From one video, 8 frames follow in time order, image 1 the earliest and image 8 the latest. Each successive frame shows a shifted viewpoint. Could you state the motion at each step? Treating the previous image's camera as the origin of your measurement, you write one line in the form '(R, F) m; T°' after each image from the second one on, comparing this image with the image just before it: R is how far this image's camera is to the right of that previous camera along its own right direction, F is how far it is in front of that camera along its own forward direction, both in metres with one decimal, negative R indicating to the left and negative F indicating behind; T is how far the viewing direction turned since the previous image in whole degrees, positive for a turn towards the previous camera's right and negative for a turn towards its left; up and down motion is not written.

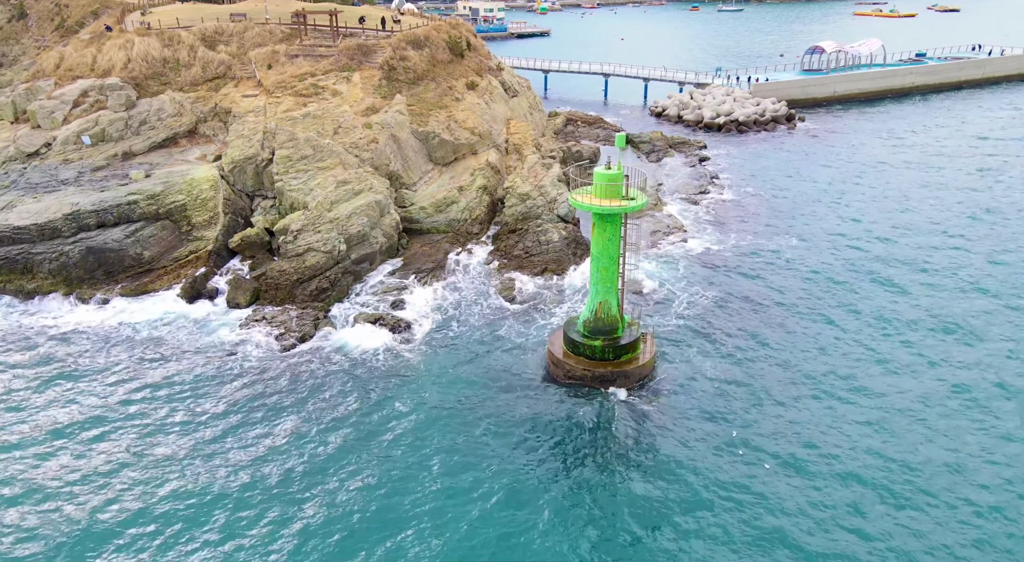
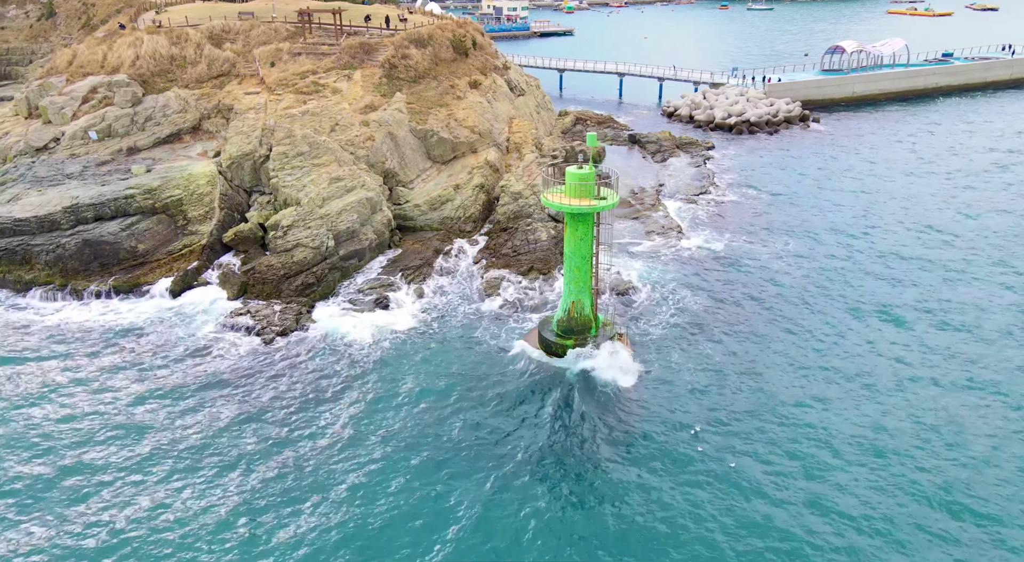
(+1.8, 0.0) m; -2°
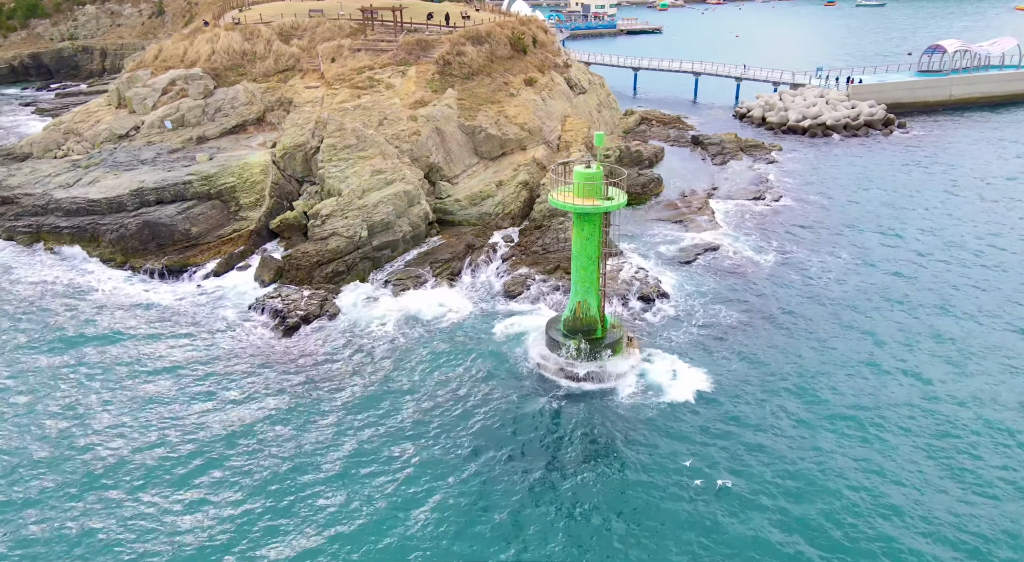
(+2.8, 0.0) m; -7°
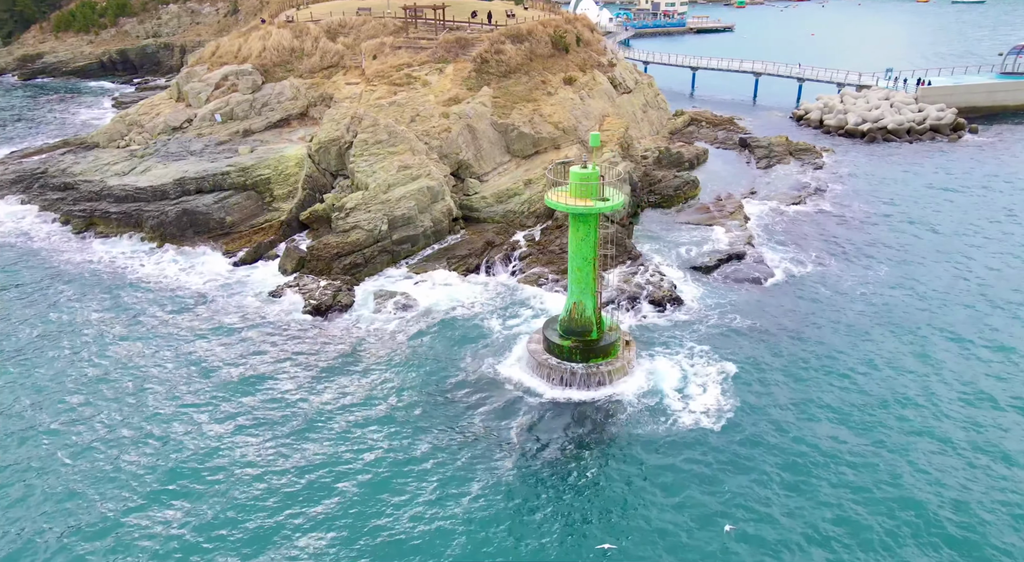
(+2.5, +0.1) m; -6°
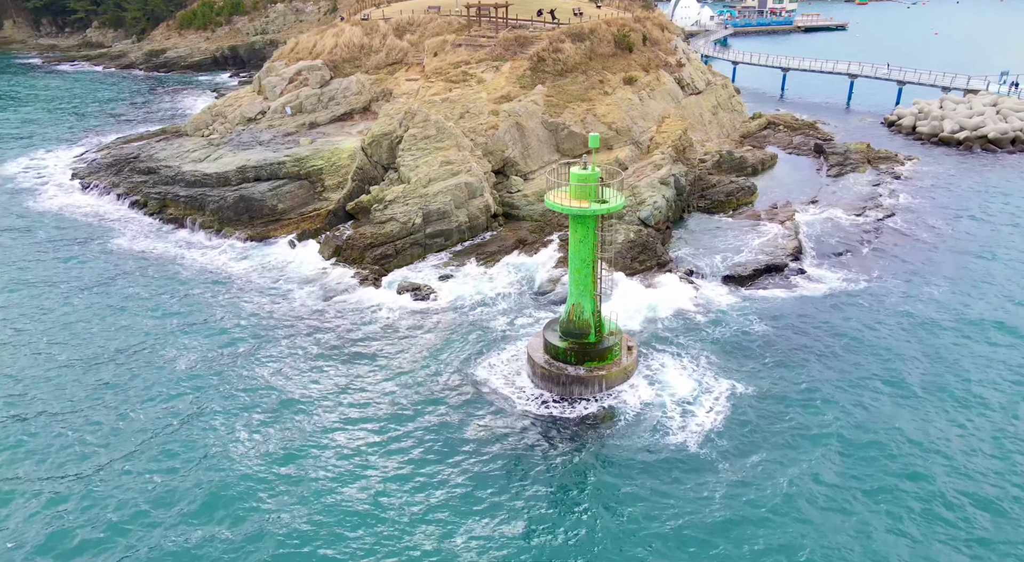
(+3.4, +0.2) m; -8°
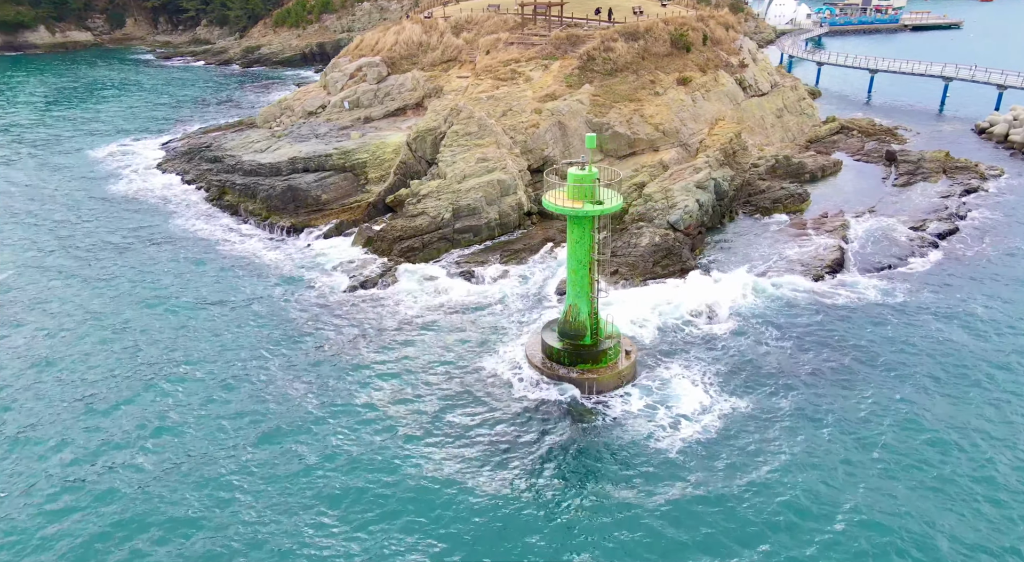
(+3.0, +0.2) m; -7°
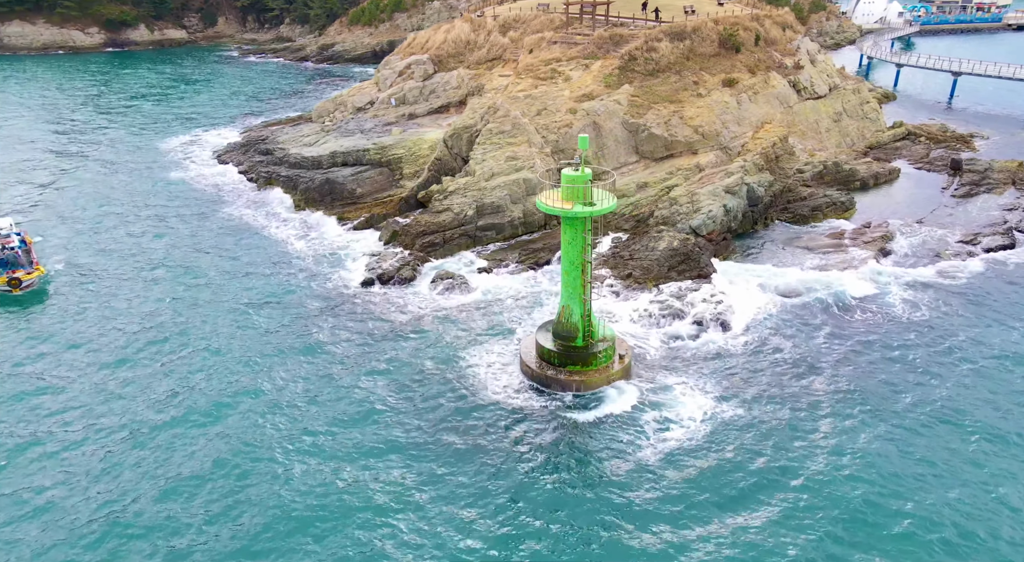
(+2.7, +0.2) m; -6°
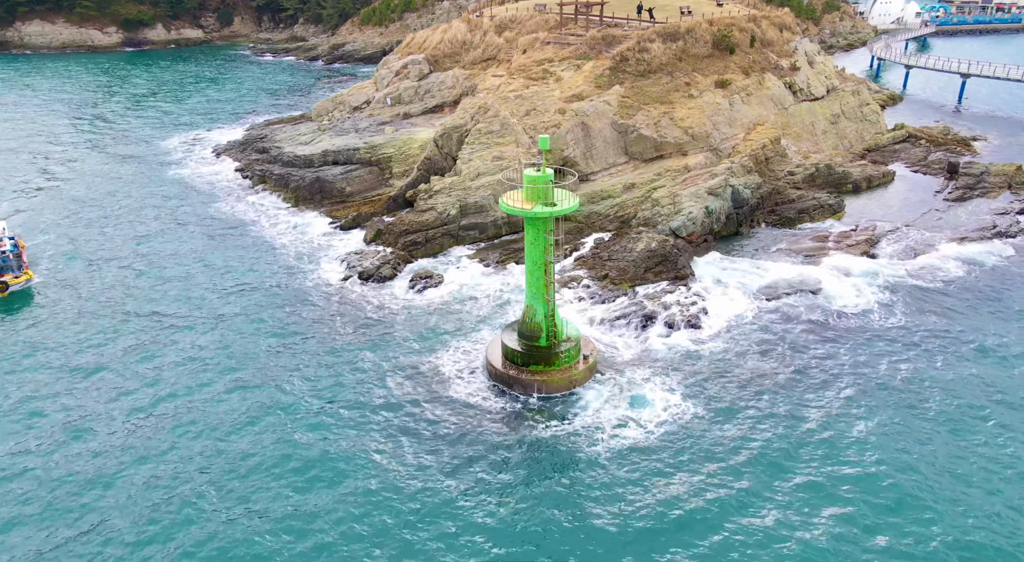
(+1.7, 0.0) m; -1°
